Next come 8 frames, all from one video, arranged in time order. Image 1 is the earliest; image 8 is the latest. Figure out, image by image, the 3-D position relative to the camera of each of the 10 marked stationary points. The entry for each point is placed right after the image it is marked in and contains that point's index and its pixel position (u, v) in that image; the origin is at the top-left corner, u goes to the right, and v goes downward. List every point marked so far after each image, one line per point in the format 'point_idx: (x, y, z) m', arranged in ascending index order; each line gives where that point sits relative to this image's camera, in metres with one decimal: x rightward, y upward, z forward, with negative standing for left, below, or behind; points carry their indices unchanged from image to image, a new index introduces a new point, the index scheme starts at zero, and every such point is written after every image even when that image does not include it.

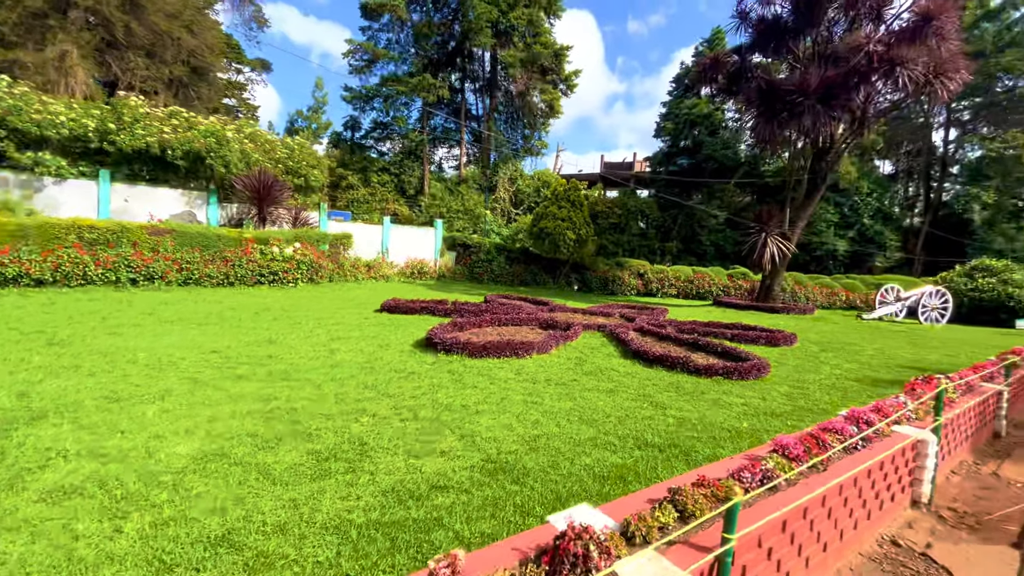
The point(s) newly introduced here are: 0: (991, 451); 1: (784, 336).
0: (+5.4, -1.8, +5.4) m
1: (+5.8, -1.0, +10.2) m
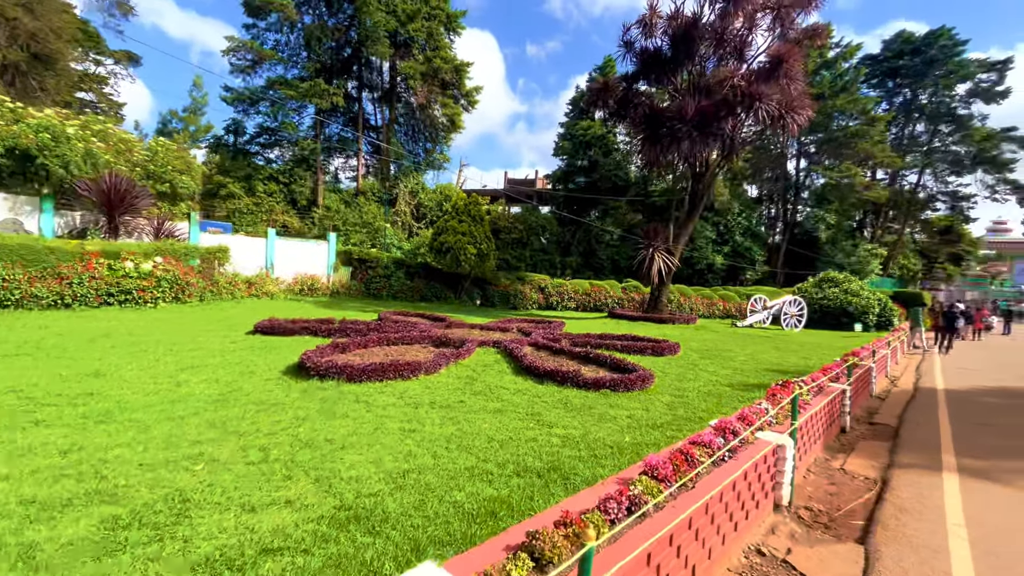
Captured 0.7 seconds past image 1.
0: (+4.1, -2.0, +5.9) m
1: (+3.5, -1.3, +10.7) m
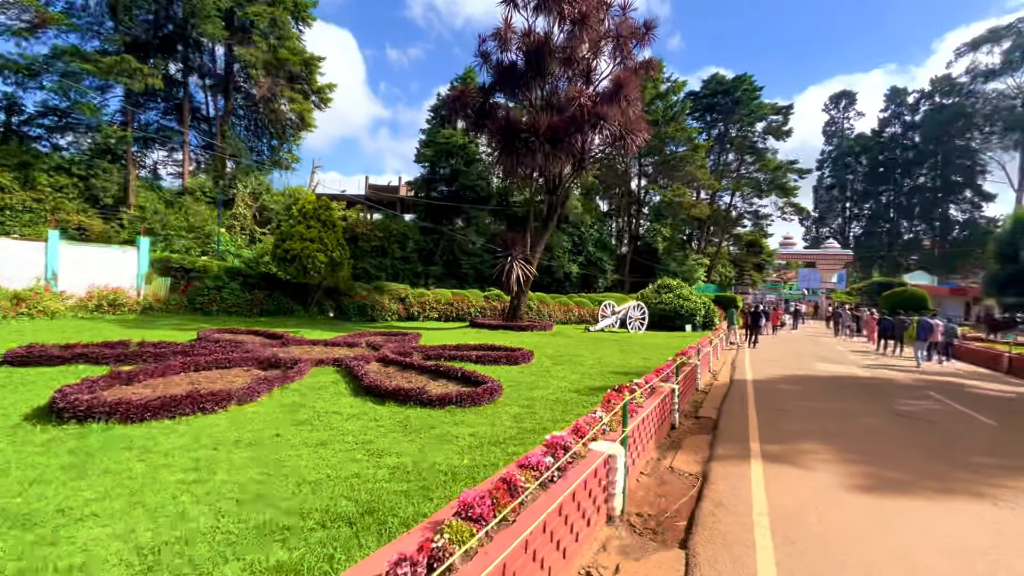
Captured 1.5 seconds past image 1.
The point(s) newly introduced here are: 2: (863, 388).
0: (+2.1, -2.0, +6.3) m
1: (+0.2, -1.5, +10.7) m
2: (+7.6, -2.2, +10.4) m
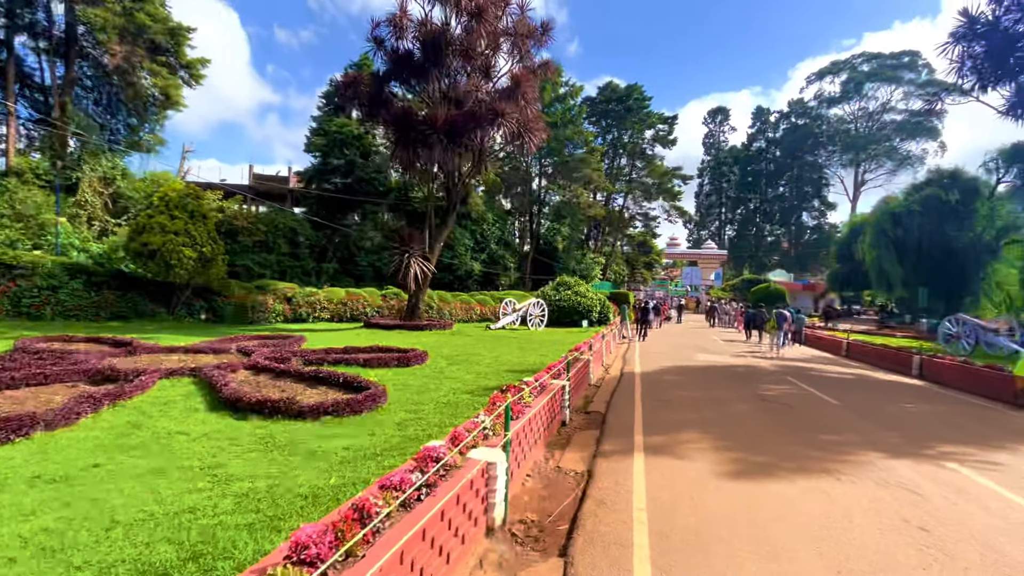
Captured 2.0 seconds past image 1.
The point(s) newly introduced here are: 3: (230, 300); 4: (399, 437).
0: (+0.6, -2.0, +6.2) m
1: (-2.0, -1.4, +10.2) m
2: (+5.3, -2.1, +11.3) m
3: (-11.0, -0.5, +18.7) m
4: (-1.3, -1.7, +5.5) m
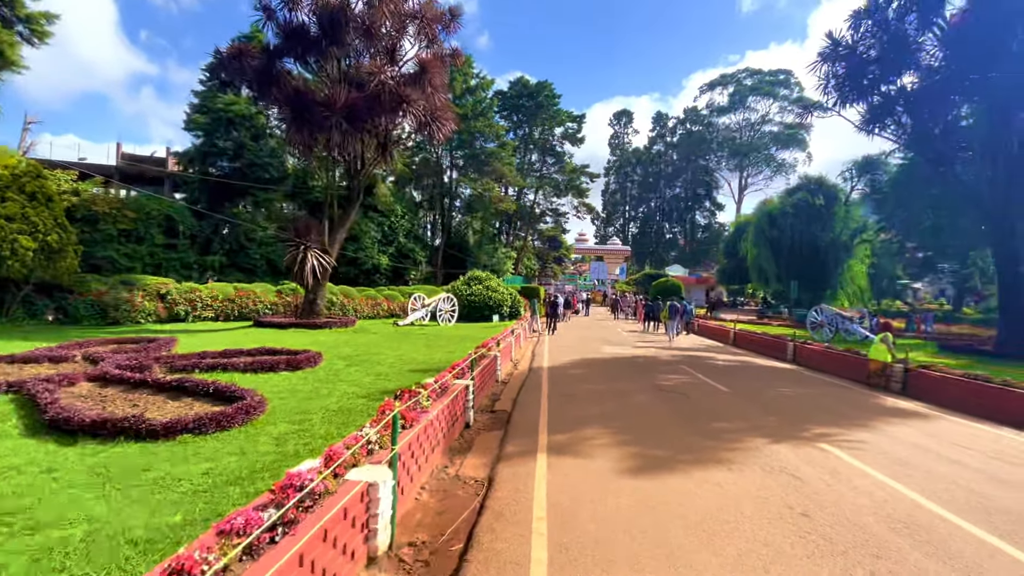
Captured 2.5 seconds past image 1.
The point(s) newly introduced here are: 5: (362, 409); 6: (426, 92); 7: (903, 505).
0: (-0.6, -1.9, +5.8) m
1: (-3.9, -1.4, +9.3) m
2: (+3.0, -1.9, +11.7) m
3: (-14.3, -0.3, +16.0) m
4: (-2.4, -1.7, +4.8) m
5: (-2.0, -1.7, +6.6) m
6: (-3.2, +7.2, +17.5) m
7: (+3.3, -1.8, +4.1) m
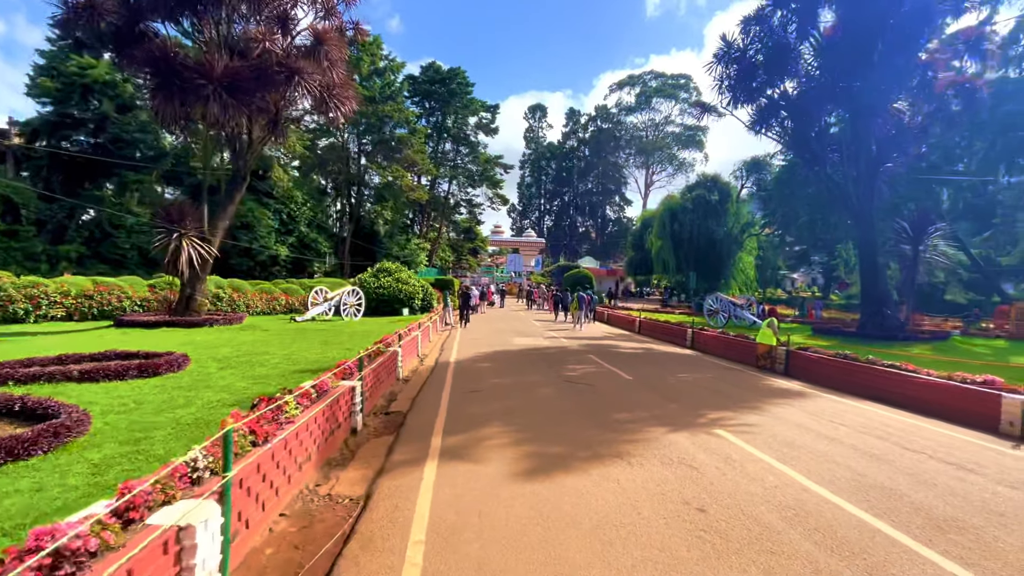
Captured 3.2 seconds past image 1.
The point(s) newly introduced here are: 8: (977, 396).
0: (-1.8, -1.8, +5.1) m
1: (-5.7, -1.2, +7.9) m
2: (+0.8, -1.7, +11.5) m
3: (-17.0, -0.2, +12.8) m
4: (-3.4, -1.6, +3.8) m
5: (-3.3, -1.5, +5.6) m
6: (-6.4, +7.4, +16.1) m
7: (+2.4, -1.7, +4.0) m
8: (+7.0, -1.6, +7.3) m
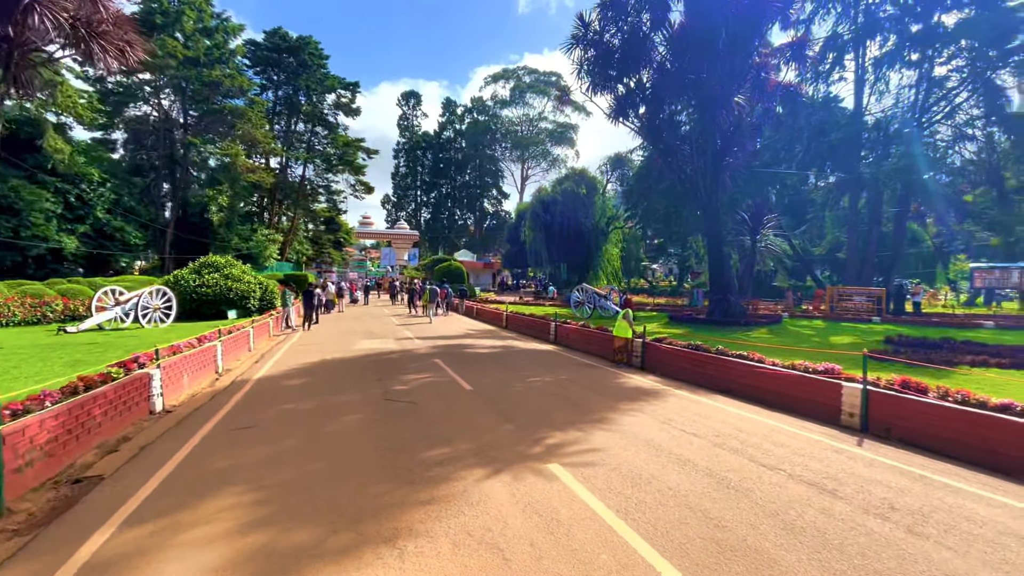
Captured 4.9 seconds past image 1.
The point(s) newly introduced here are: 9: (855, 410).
0: (-3.7, -1.8, +2.7) m
1: (-8.1, -1.3, +4.5) m
2: (-2.7, -1.6, +9.6) m
3: (-20.3, -0.5, +6.6) m
4: (-4.8, -1.6, +1.0) m
5: (-5.3, -1.6, +2.8) m
6: (-10.9, +7.4, +12.1) m
7: (+0.7, -1.6, +2.7) m
8: (+4.4, -1.4, +6.9) m
9: (+4.6, -1.6, +6.4) m
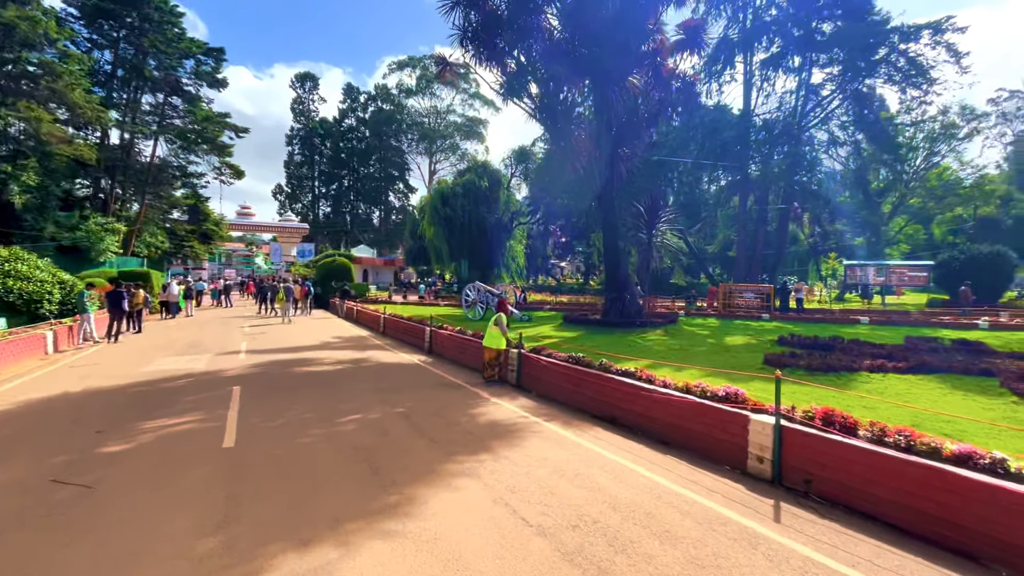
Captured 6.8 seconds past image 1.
0: (-5.0, -1.9, -0.4) m
1: (-9.7, -1.4, +0.6) m
2: (-5.2, -1.6, +6.6) m
3: (-22.0, -0.6, +0.5) m
4: (-5.8, -1.7, -2.2) m
5: (-6.6, -1.6, -0.5) m
6: (-13.8, +7.4, +7.6) m
7: (-0.7, -1.7, +0.4) m
8: (+2.2, -1.4, +5.2) m
9: (+2.5, -1.6, +4.7) m
